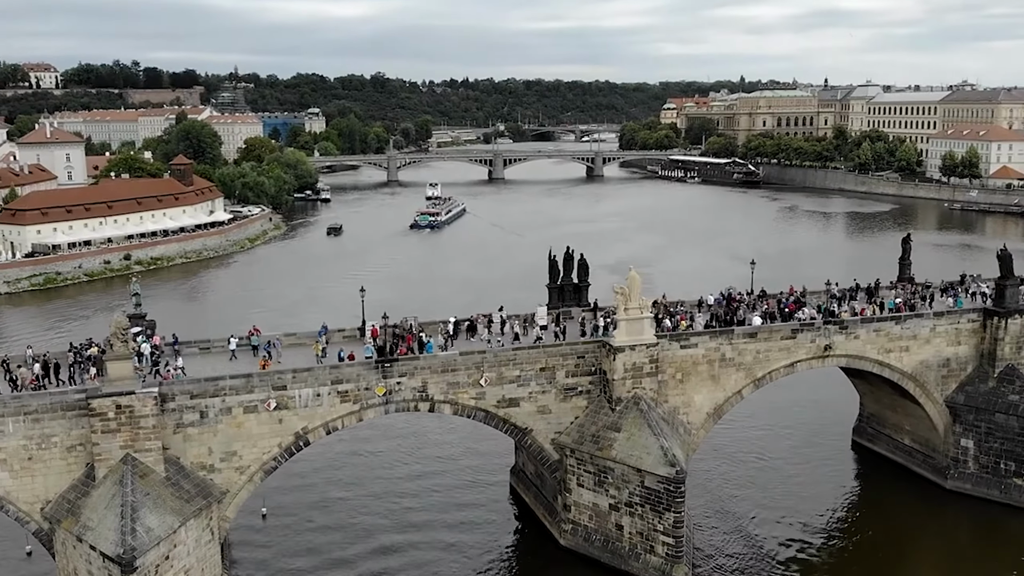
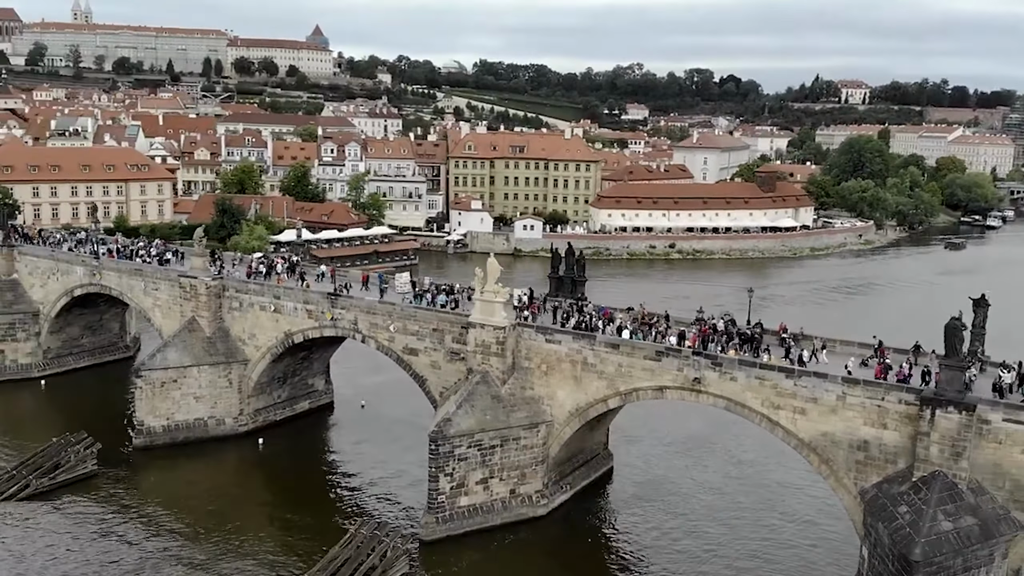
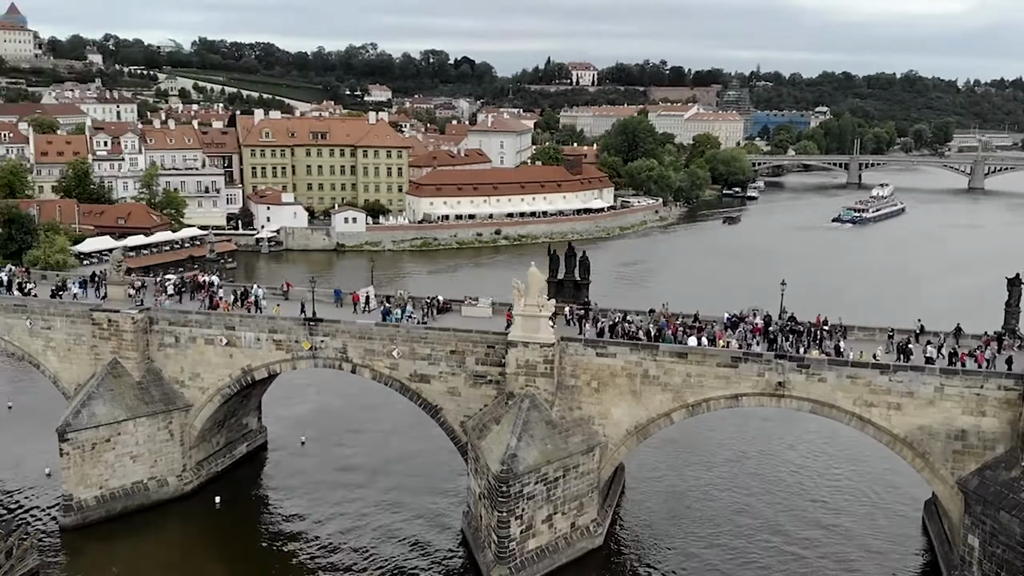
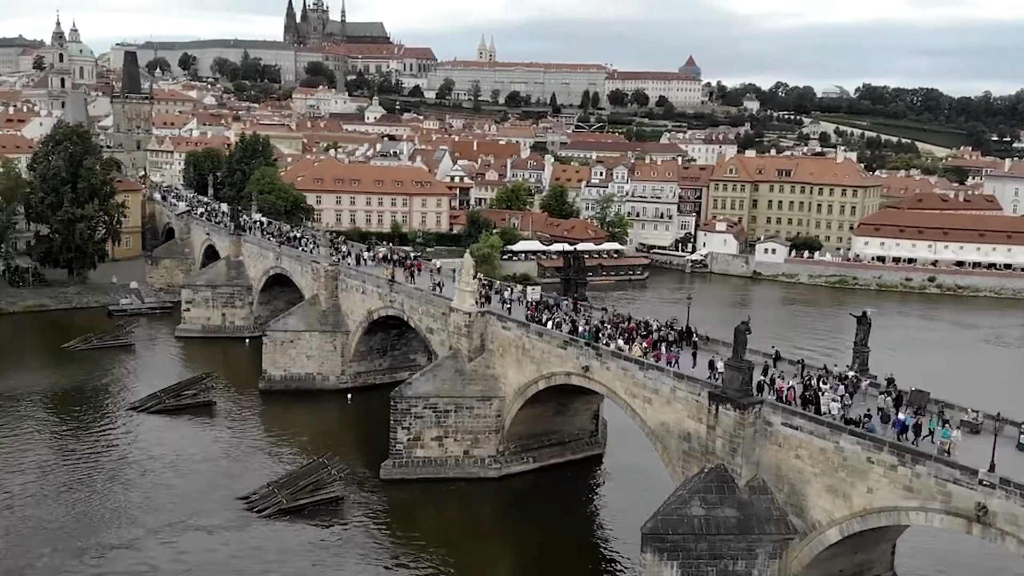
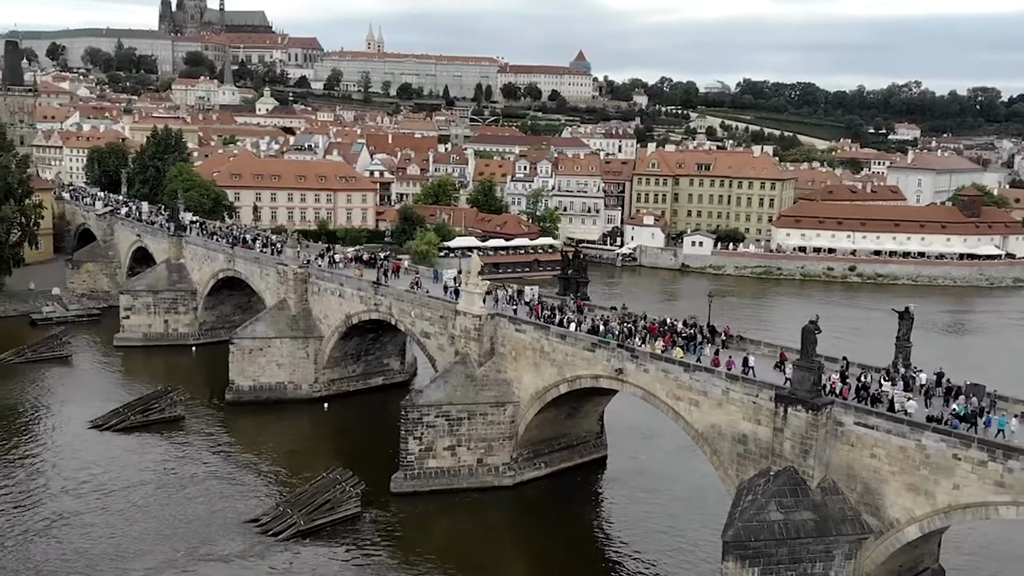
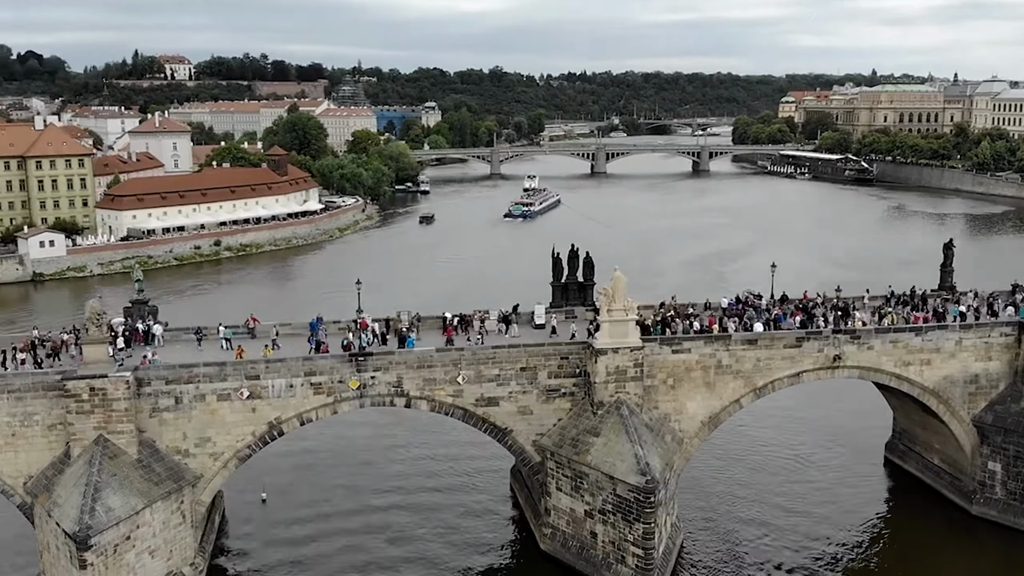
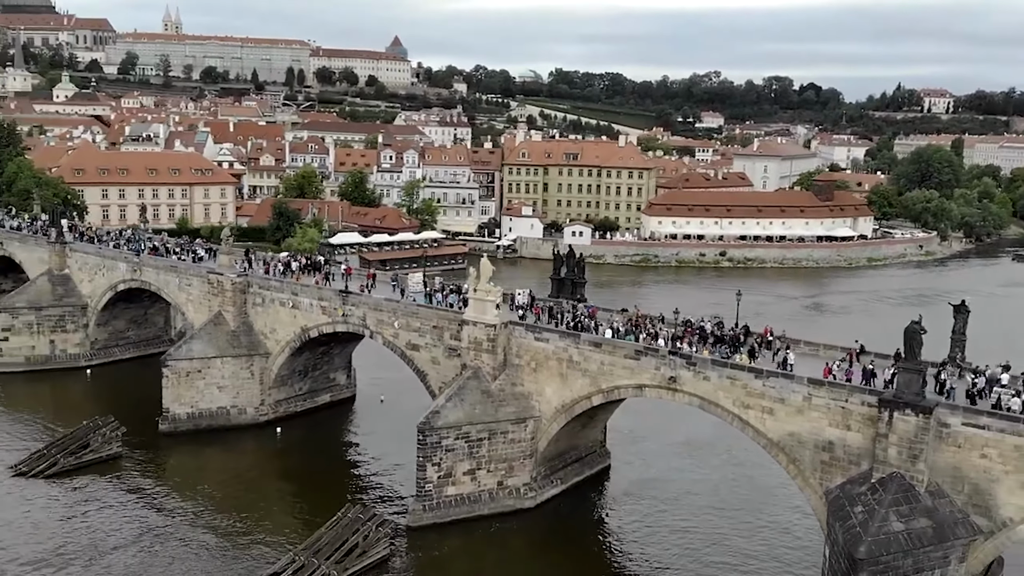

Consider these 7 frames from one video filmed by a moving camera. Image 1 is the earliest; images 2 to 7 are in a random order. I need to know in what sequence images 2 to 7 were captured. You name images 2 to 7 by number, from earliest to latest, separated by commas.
6, 3, 2, 7, 5, 4
